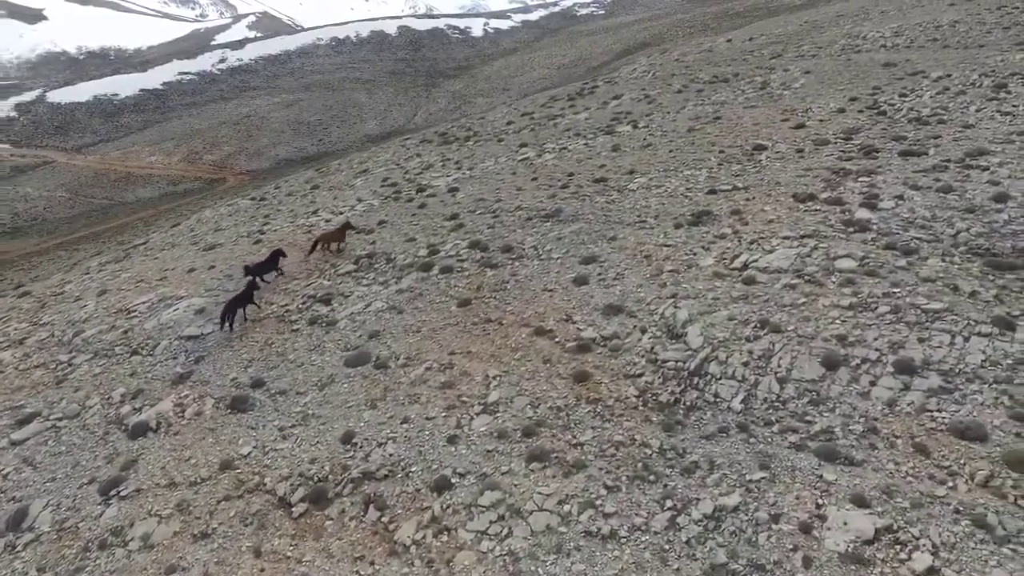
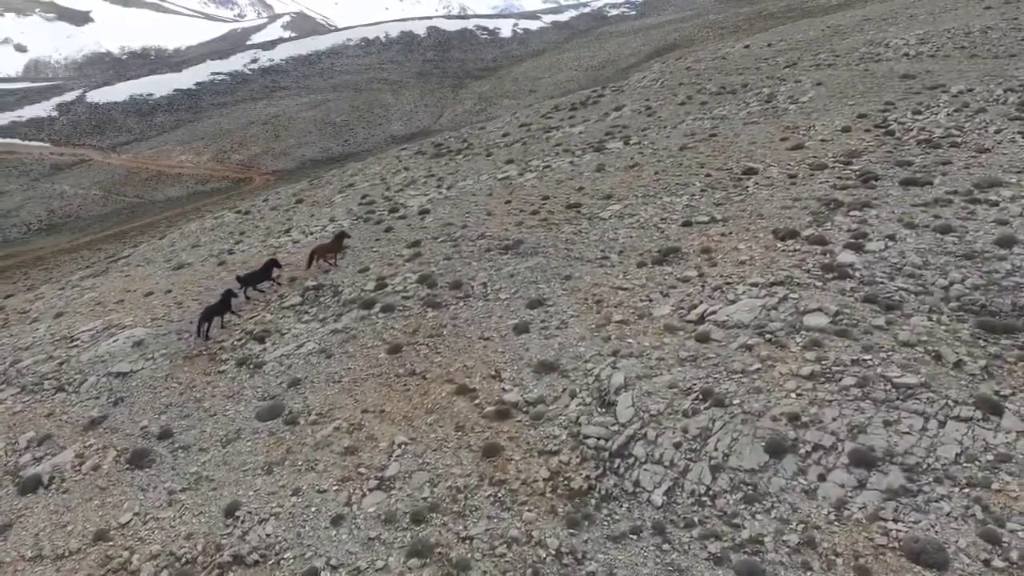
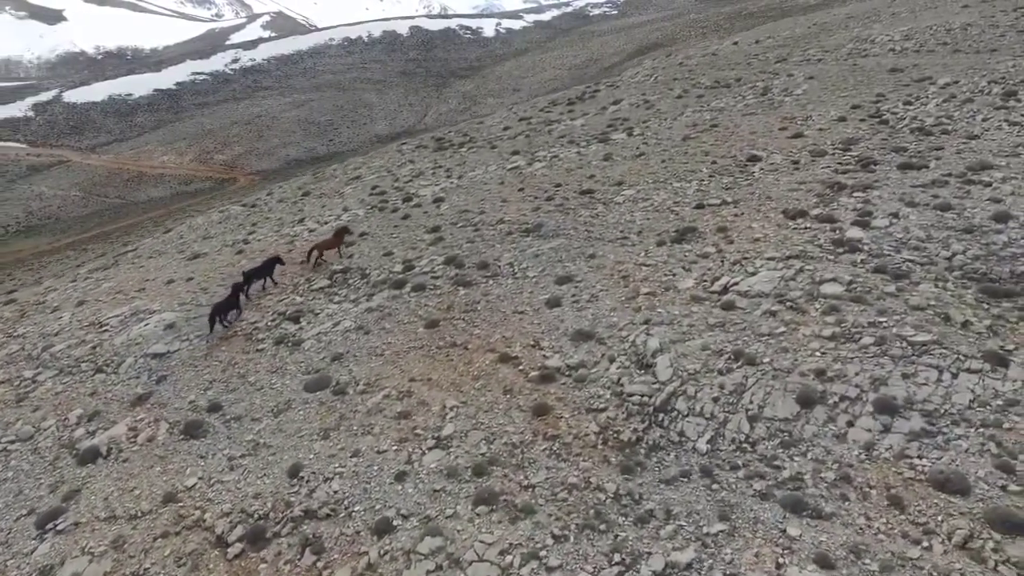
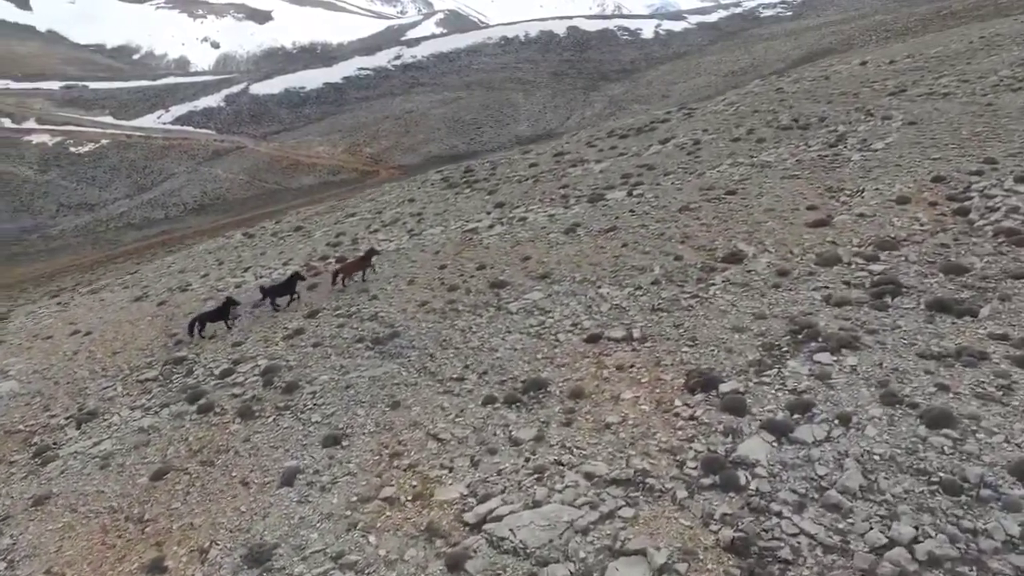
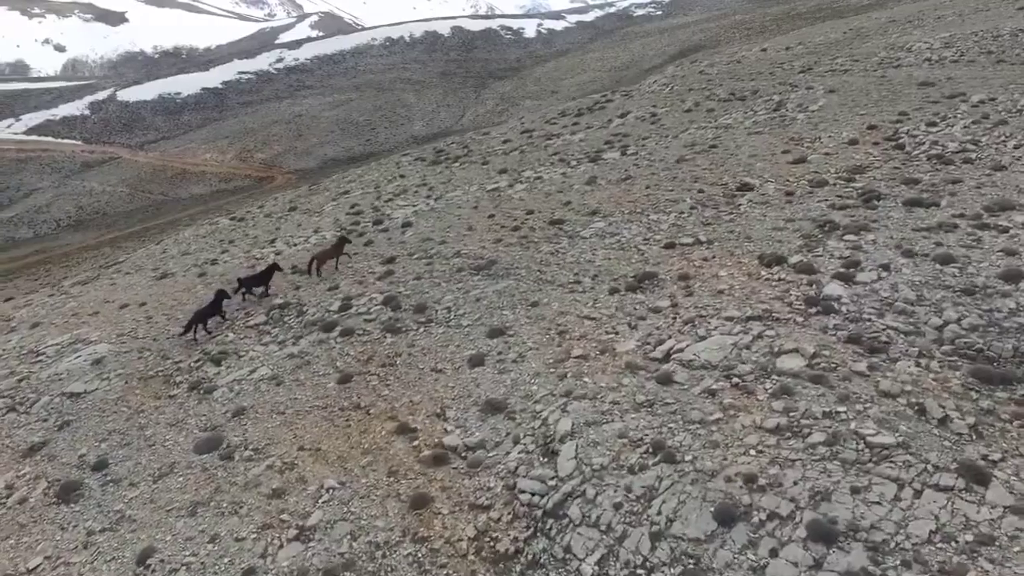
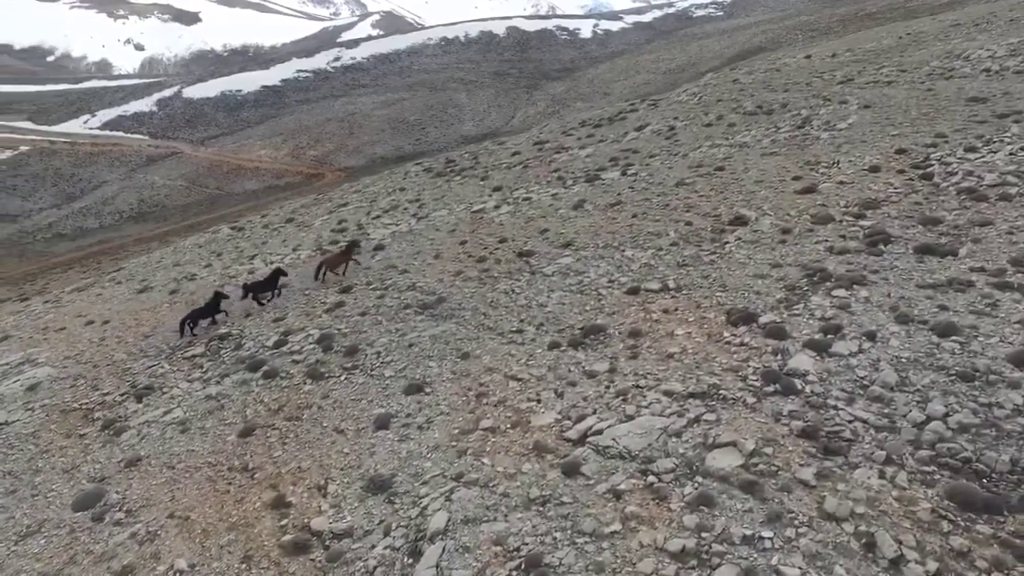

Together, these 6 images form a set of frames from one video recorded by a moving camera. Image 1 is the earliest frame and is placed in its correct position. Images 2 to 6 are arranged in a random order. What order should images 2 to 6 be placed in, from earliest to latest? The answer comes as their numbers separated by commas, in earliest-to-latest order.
3, 2, 5, 6, 4
